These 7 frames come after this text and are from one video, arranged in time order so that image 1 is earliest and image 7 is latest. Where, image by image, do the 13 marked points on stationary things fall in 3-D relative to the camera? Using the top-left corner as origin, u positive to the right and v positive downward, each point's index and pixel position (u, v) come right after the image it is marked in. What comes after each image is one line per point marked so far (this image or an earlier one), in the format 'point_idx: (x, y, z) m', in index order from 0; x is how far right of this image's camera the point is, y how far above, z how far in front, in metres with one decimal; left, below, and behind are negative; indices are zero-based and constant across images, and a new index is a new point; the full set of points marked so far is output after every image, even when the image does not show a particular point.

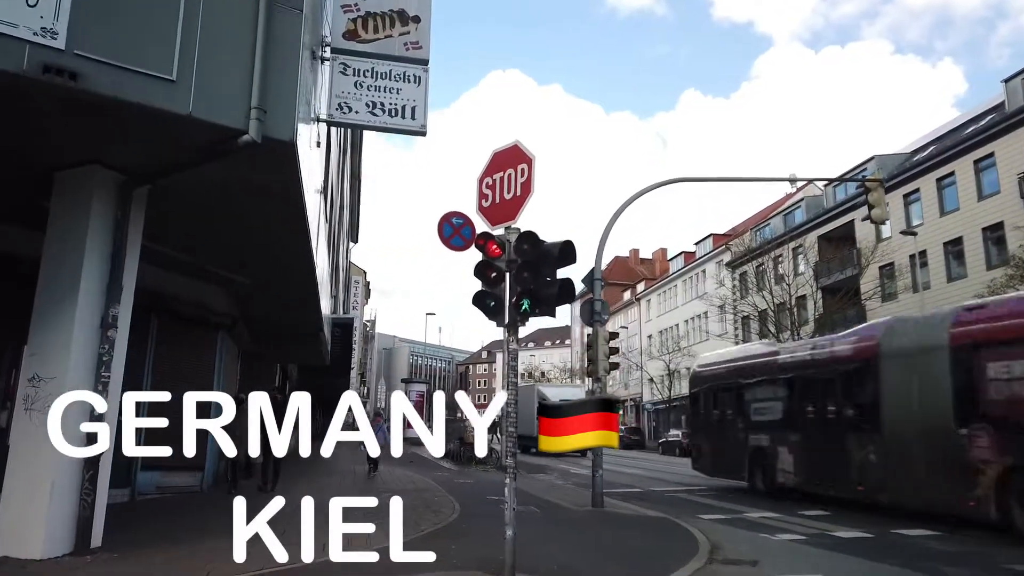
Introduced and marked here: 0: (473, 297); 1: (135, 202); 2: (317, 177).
0: (-0.4, -0.1, +7.1) m
1: (-4.1, +1.0, +8.1) m
2: (-3.1, +1.8, +12.0) m
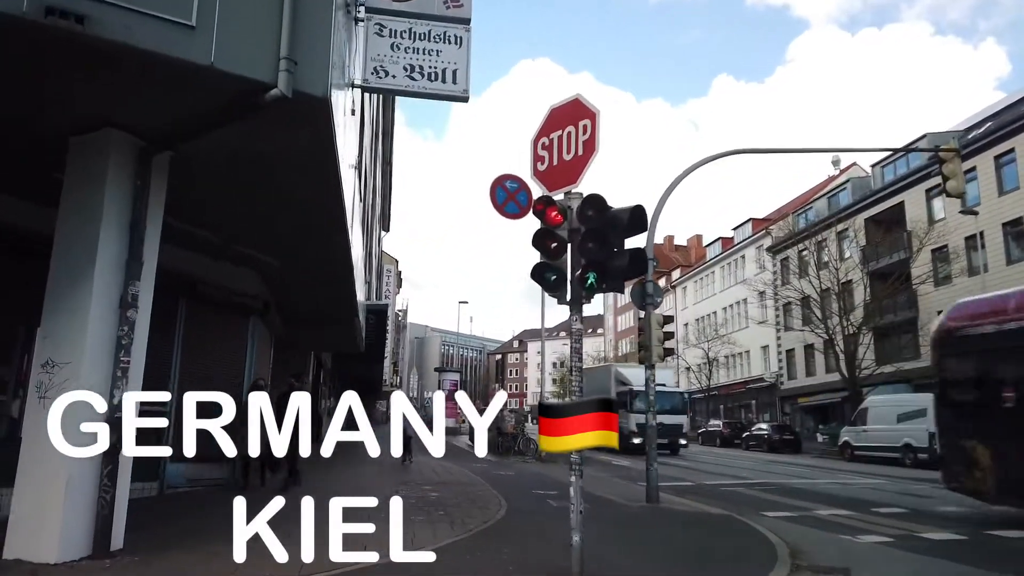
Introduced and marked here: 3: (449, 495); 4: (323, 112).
0: (+0.2, +0.2, +6.3) m
1: (-3.5, +1.2, +7.4) m
2: (-2.4, +2.1, +11.2) m
3: (-1.0, -3.3, +12.0) m
4: (-1.7, +1.6, +6.7) m
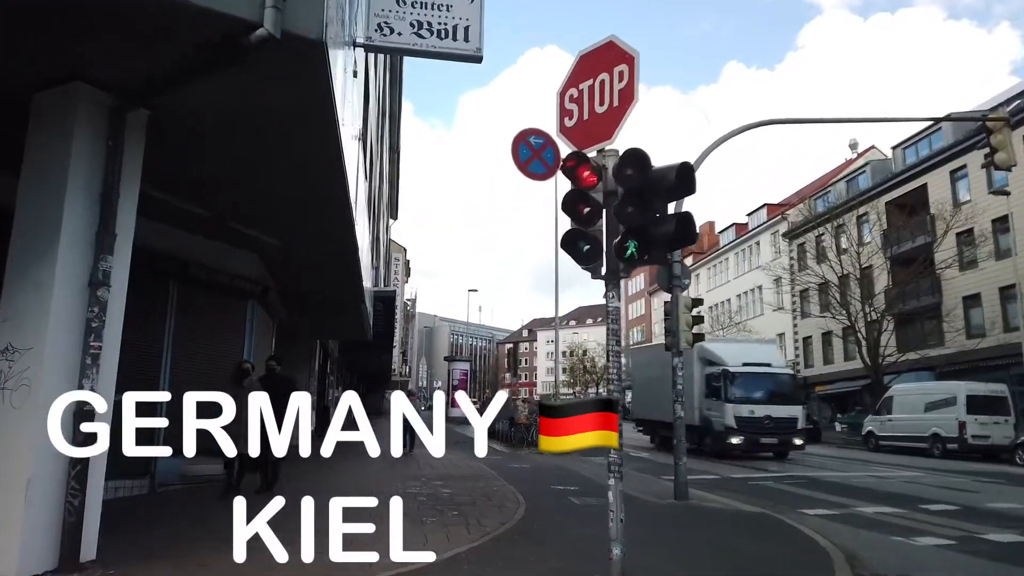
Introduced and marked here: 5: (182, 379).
0: (+0.4, +0.4, +5.4) m
1: (-3.3, +1.4, +6.5) m
2: (-2.2, +2.3, +10.3) m
3: (-0.7, -3.0, +11.1) m
4: (-1.5, +1.8, +5.8) m
5: (-4.7, -1.3, +10.7) m
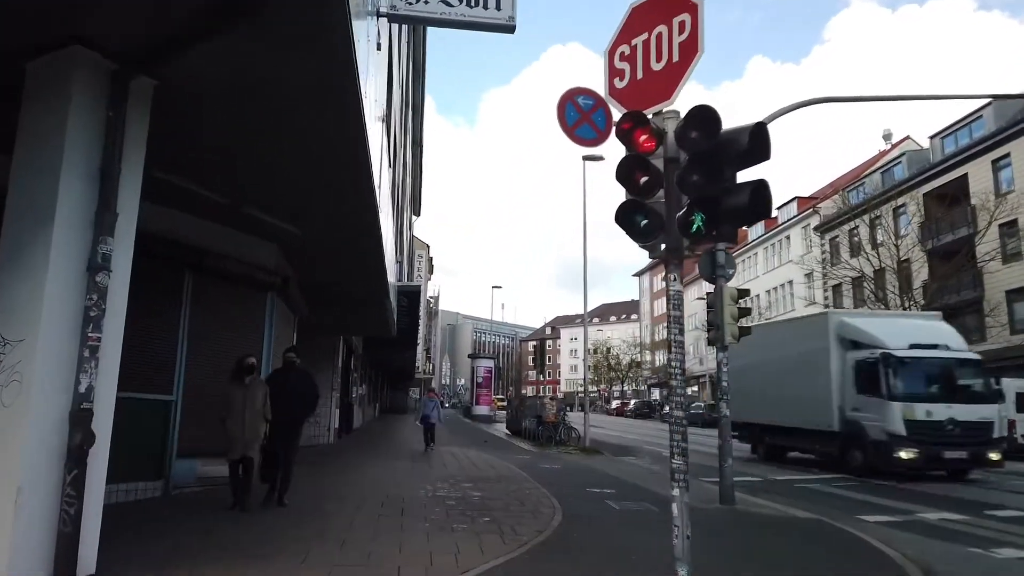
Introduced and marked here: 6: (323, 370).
0: (+0.6, +0.5, +4.7) m
1: (-3.0, +1.5, +6.0) m
2: (-1.7, +2.5, +9.7) m
3: (-0.3, -2.9, +10.5) m
4: (-1.2, +1.9, +5.2) m
5: (-4.2, -1.2, +10.1) m
6: (-5.0, -2.2, +20.0) m
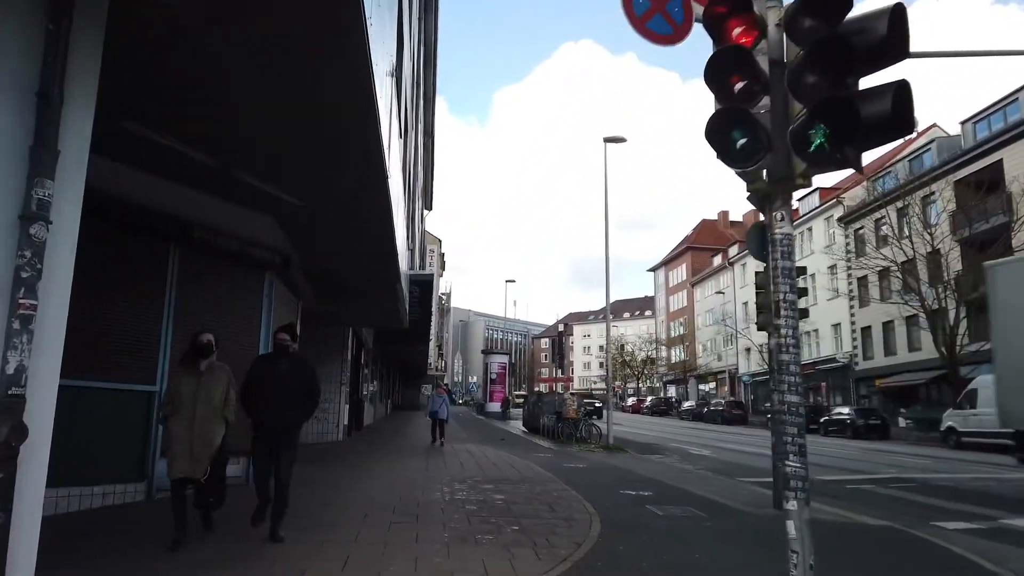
0: (+0.9, +0.8, +3.5) m
1: (-2.8, +1.8, +4.8) m
2: (-1.4, +2.7, +8.5) m
3: (+0.1, -2.6, +9.3) m
4: (-1.0, +2.2, +4.0) m
5: (-3.9, -0.9, +9.0) m
6: (-4.5, -1.9, +18.9) m
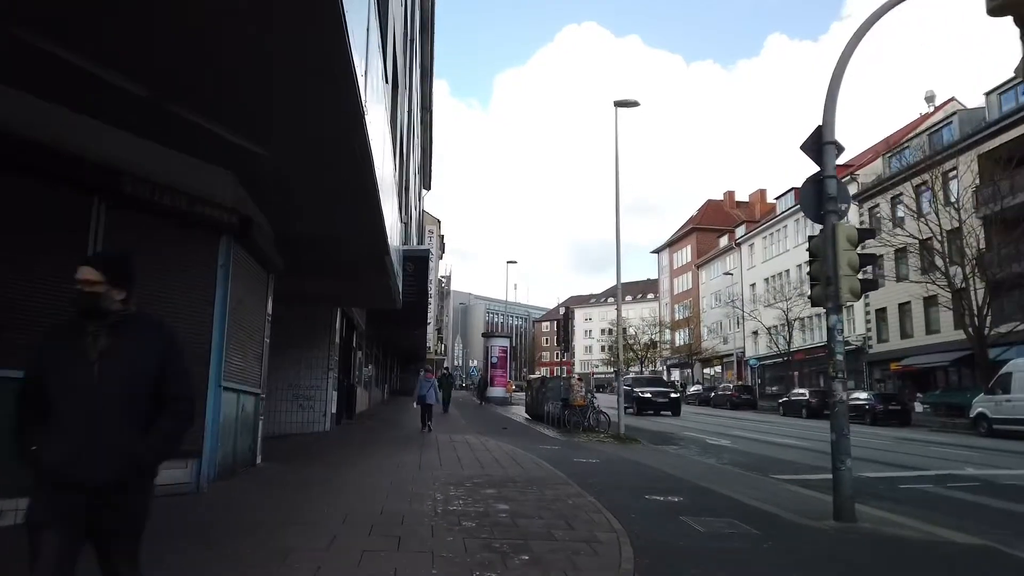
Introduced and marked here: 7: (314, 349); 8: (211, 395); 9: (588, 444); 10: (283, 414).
0: (+1.0, +1.0, +1.7) m
1: (-2.7, +2.0, +3.1) m
2: (-1.4, +3.1, +6.8) m
3: (+0.2, -2.3, +7.6) m
4: (-0.9, +2.4, +2.2) m
5: (-3.8, -0.6, +7.3) m
6: (-4.5, -1.3, +17.2) m
7: (-4.6, -1.4, +17.1) m
8: (-3.3, -1.2, +8.2) m
9: (+1.8, -3.6, +17.4) m
10: (-5.2, -2.8, +16.9) m
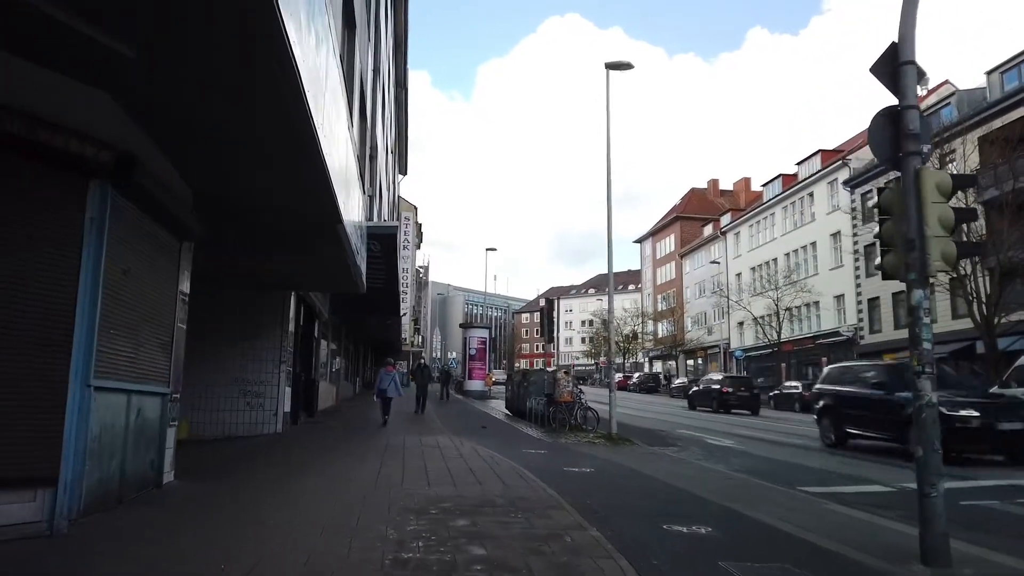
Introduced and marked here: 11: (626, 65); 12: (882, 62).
0: (+1.0, +1.2, -0.4) m
1: (-2.7, +2.3, +0.8) m
2: (-1.5, +3.4, +4.6) m
3: (0.0, -2.0, +5.5) m
4: (-0.9, +2.6, 0.0) m
5: (-4.0, -0.3, +5.1) m
6: (-4.9, -0.9, +14.9) m
7: (-5.0, -1.0, +14.9) m
8: (-3.5, -0.9, +6.0) m
9: (+1.3, -3.2, +15.4) m
10: (-5.6, -2.4, +14.6) m
11: (+2.9, +5.7, +19.0) m
12: (+3.3, +2.0, +6.6) m
